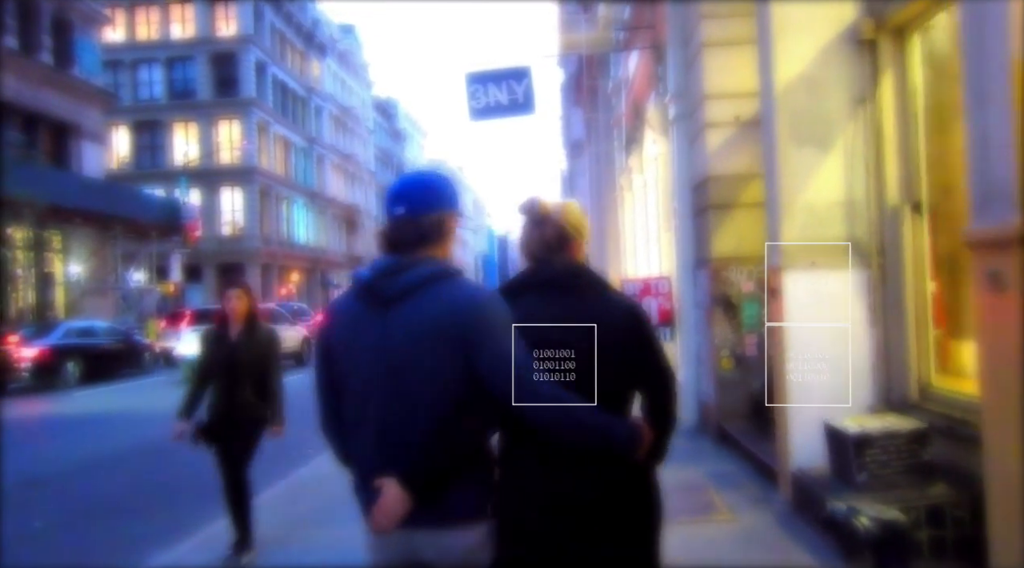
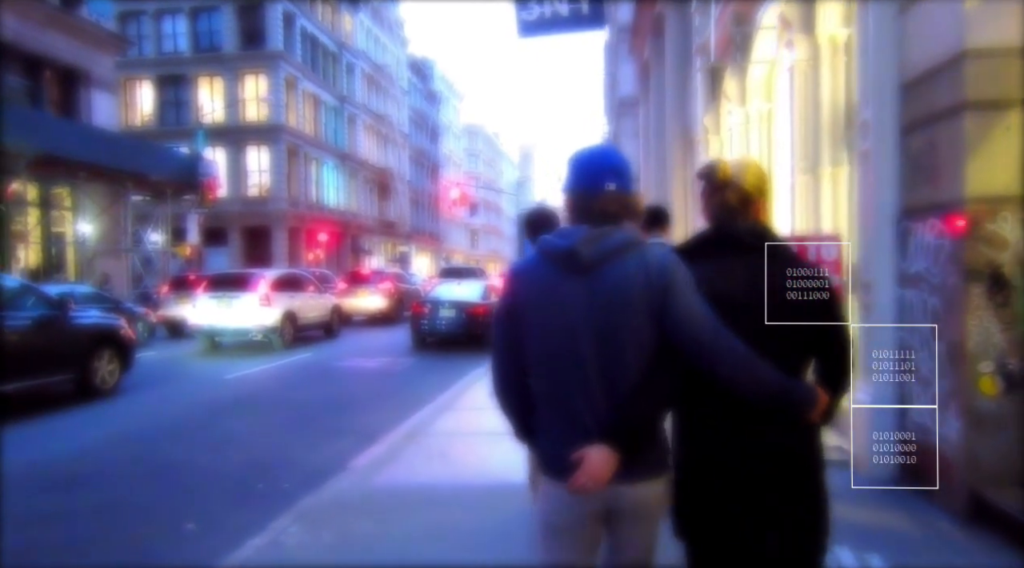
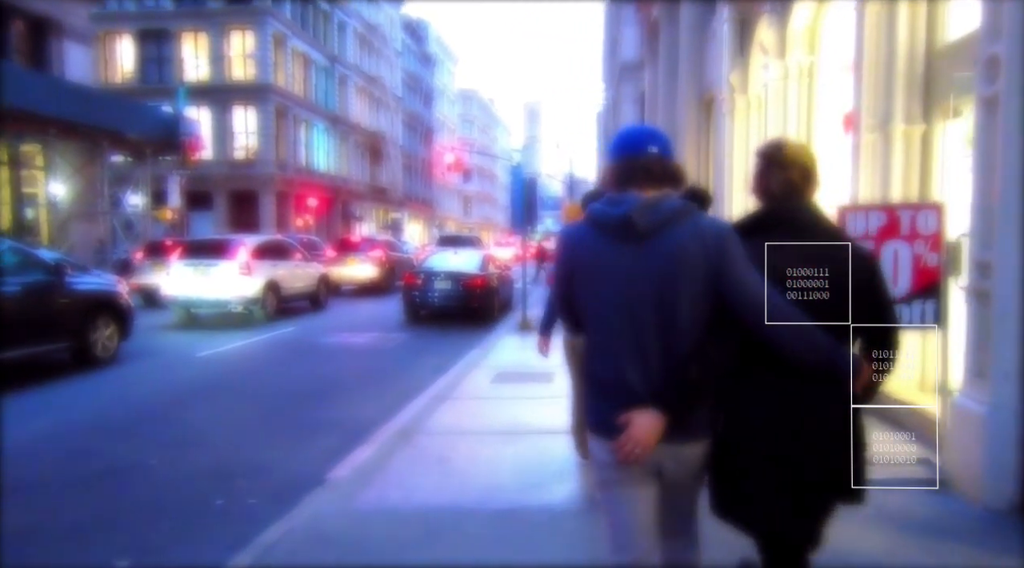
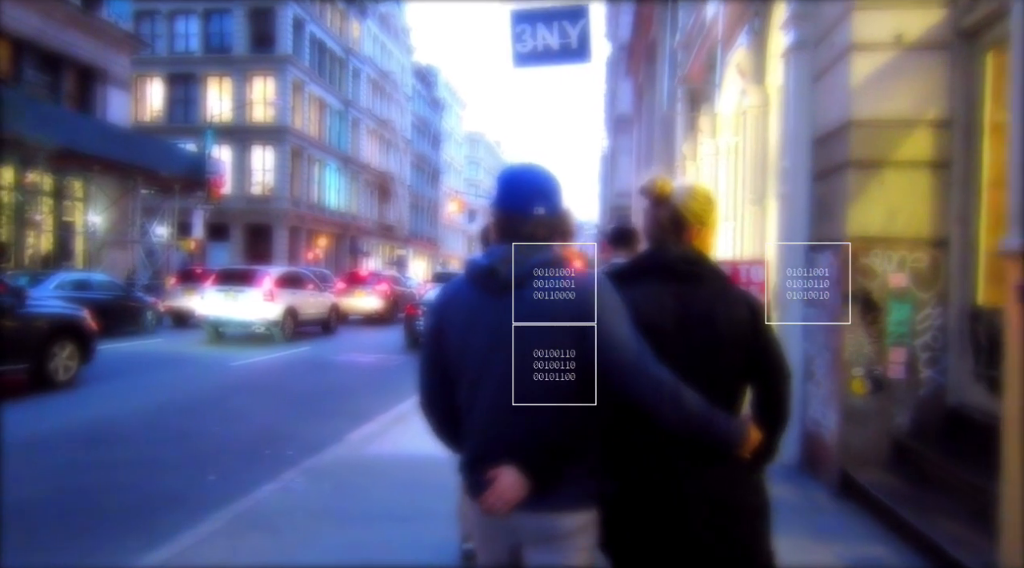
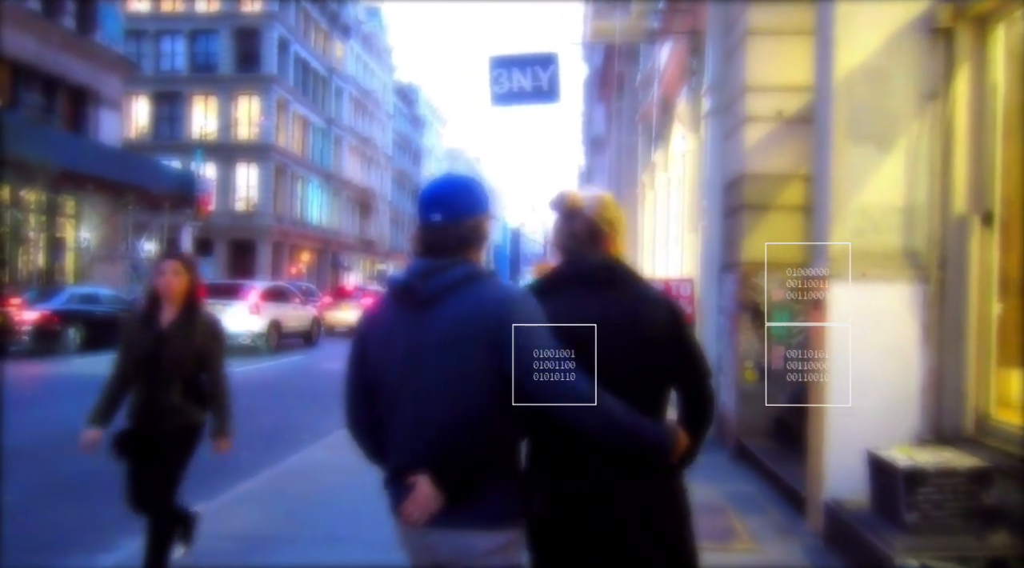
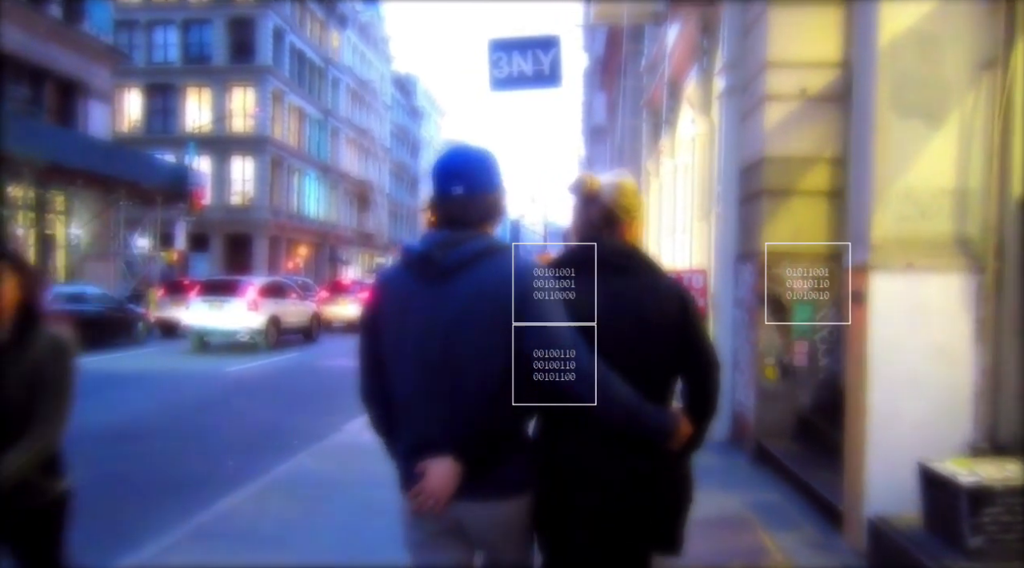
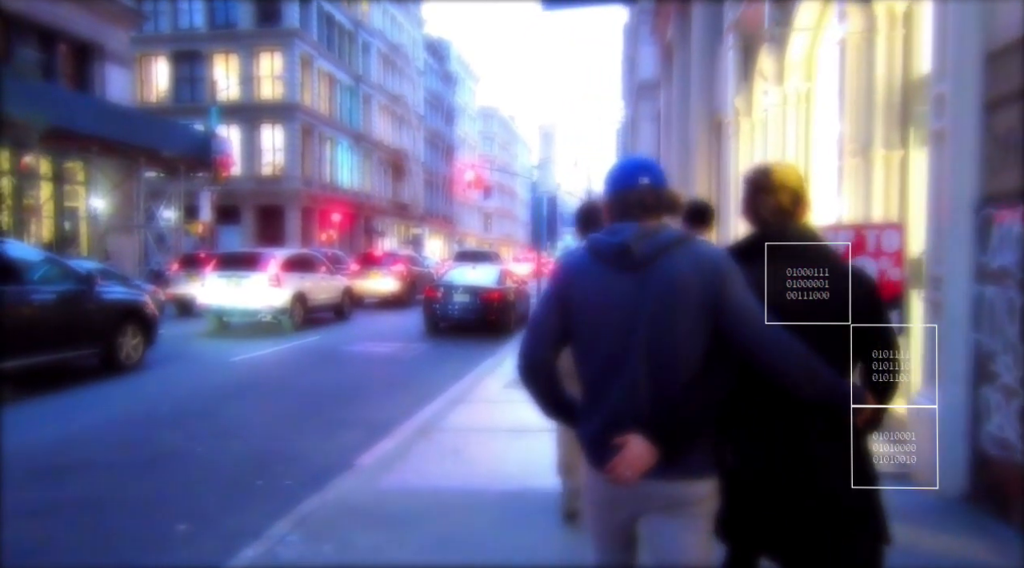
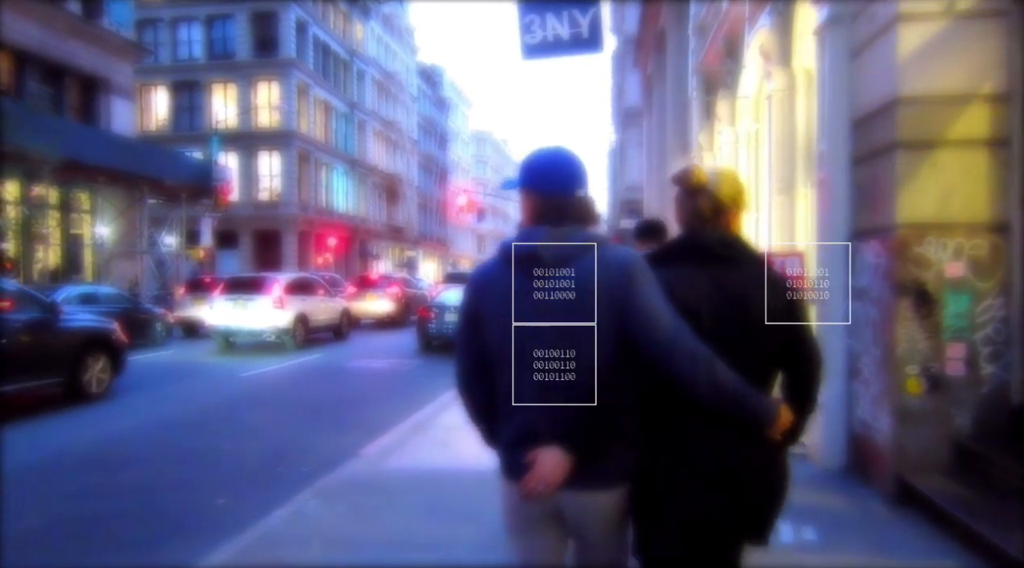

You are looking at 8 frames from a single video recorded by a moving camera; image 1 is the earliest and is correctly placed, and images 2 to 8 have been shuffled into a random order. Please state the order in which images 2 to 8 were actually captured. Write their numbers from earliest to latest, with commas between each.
5, 6, 4, 8, 2, 7, 3
